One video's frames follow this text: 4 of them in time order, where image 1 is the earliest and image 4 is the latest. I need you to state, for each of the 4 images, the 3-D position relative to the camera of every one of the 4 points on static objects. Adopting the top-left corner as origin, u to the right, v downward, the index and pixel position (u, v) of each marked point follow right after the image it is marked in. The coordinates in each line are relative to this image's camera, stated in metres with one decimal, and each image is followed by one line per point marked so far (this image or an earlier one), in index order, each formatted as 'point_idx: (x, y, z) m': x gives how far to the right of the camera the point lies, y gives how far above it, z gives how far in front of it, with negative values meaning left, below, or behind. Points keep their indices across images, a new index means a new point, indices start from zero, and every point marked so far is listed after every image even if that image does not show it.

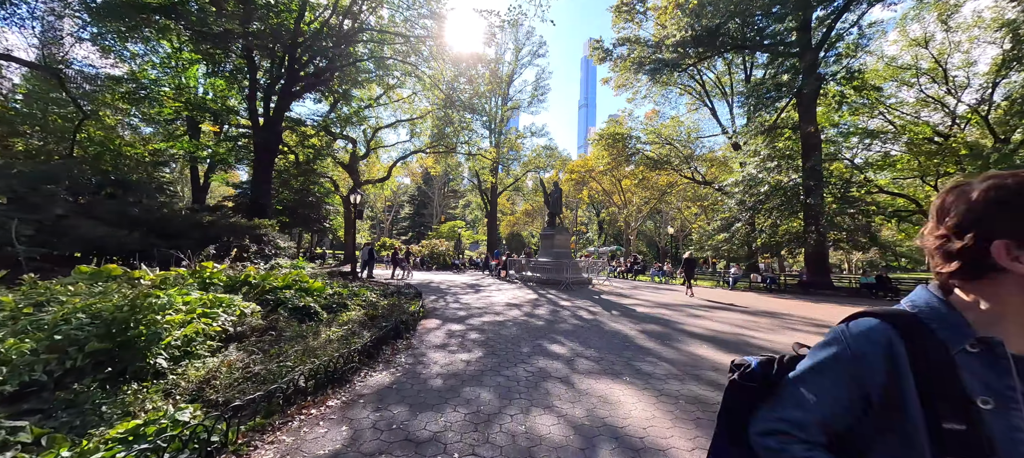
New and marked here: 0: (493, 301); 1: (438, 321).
0: (-0.5, -1.7, +8.9) m
1: (-1.3, -1.6, +6.4) m
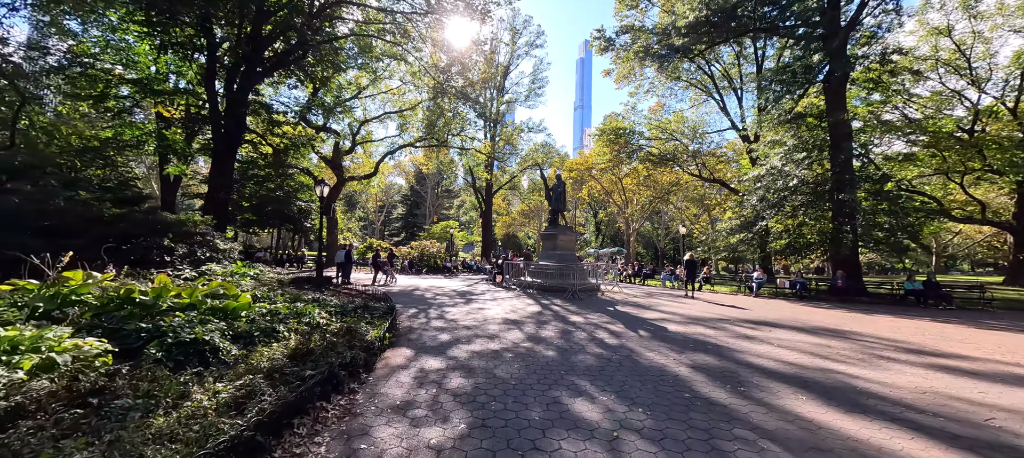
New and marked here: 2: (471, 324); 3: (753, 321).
0: (-0.5, -1.7, +7.2) m
1: (-1.3, -1.5, +4.6) m
2: (-0.7, -1.7, +6.5) m
3: (+4.9, -1.9, +7.6) m
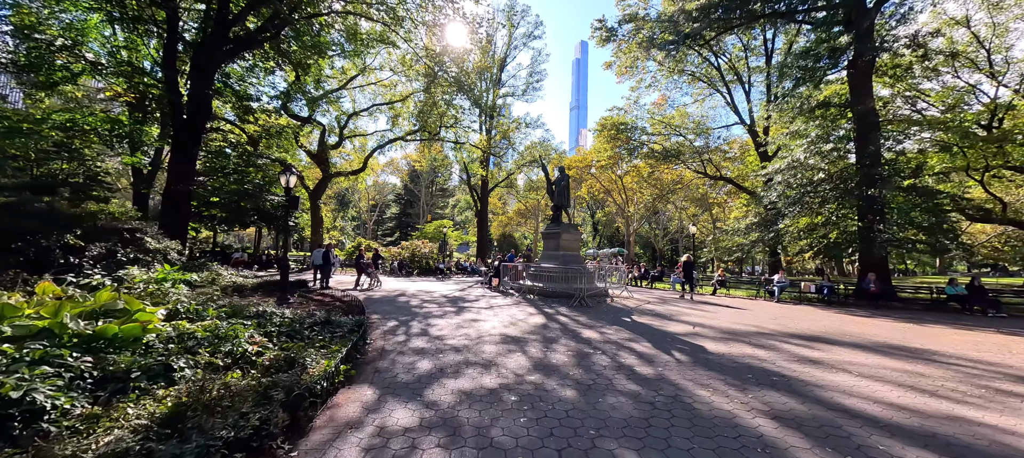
0: (-0.5, -1.6, +5.8) m
1: (-1.3, -1.5, +3.3) m
2: (-0.7, -1.6, +5.1) m
3: (+4.9, -1.8, +6.3) m
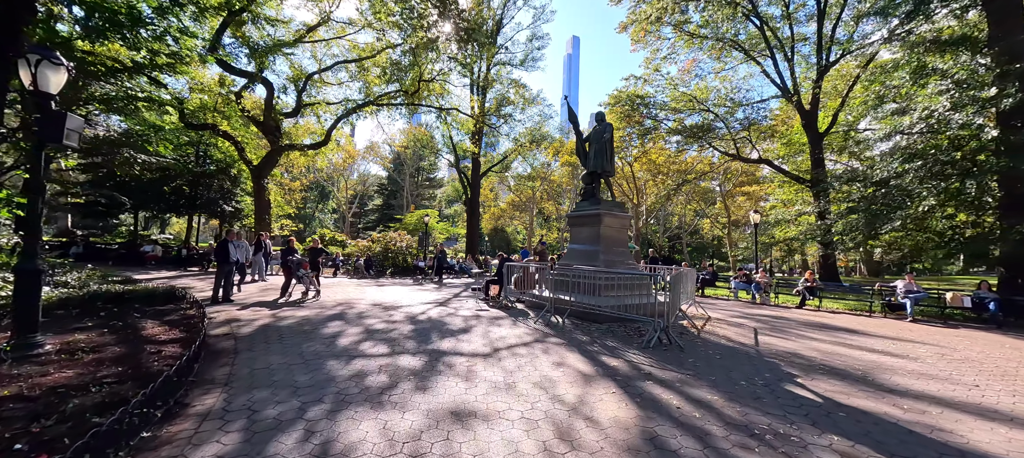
0: (-0.1, -1.3, +1.6) m
1: (-0.8, -1.1, -0.9) m
2: (-0.3, -1.2, +0.9) m
3: (+5.3, -1.5, +2.3) m
